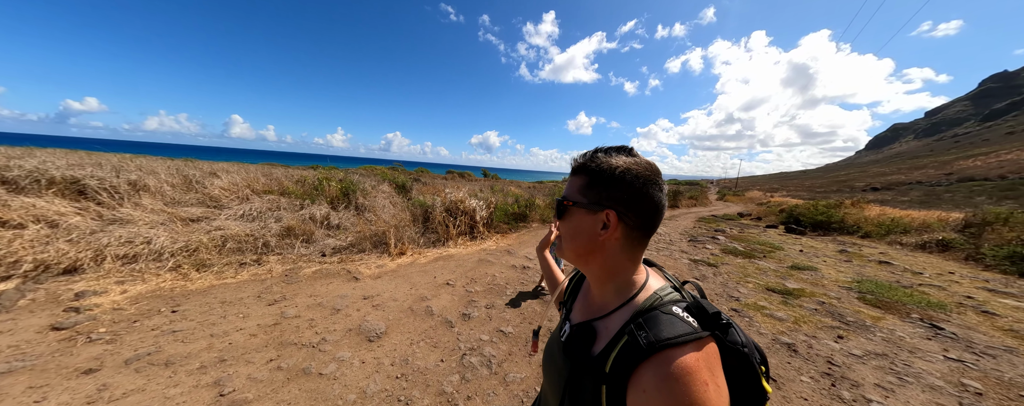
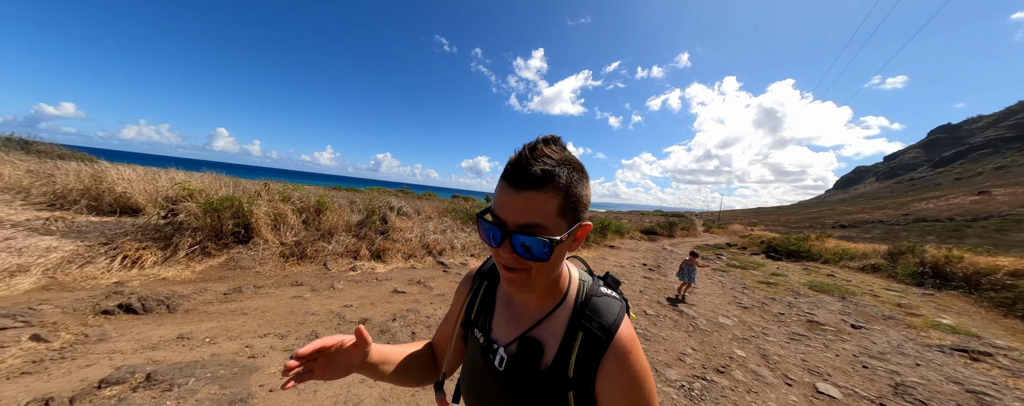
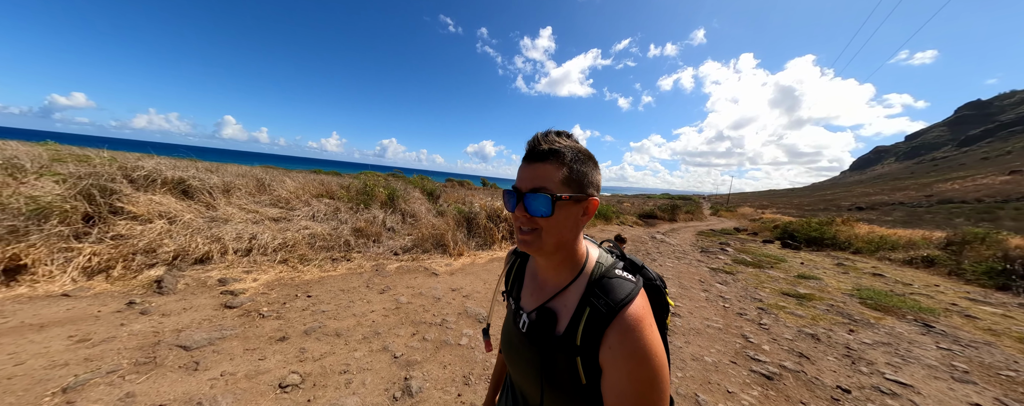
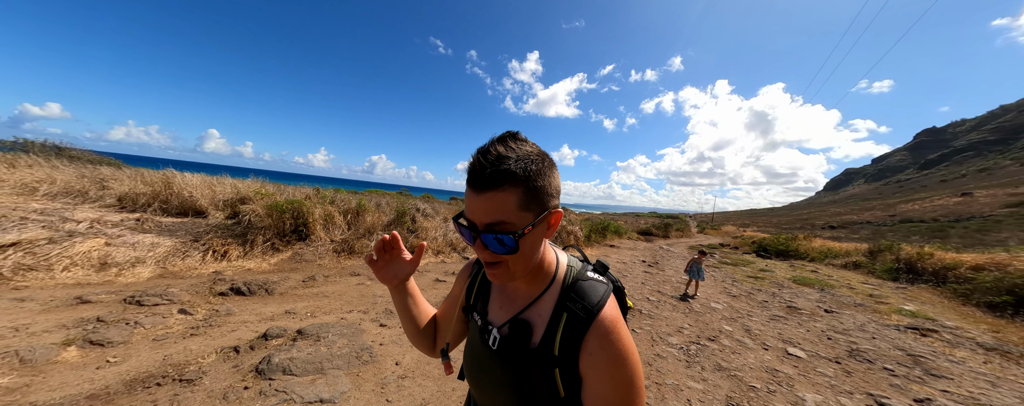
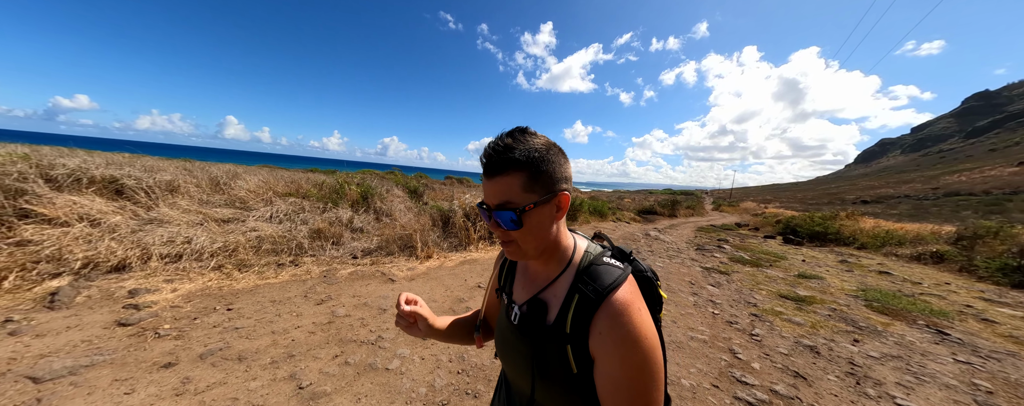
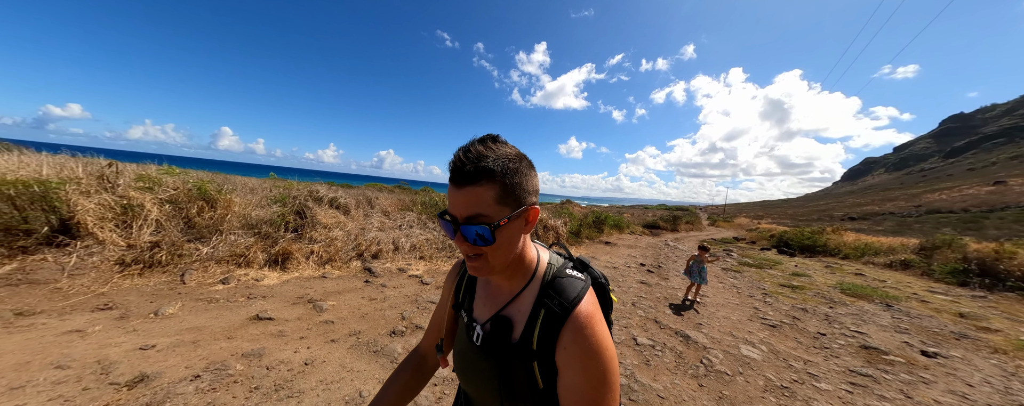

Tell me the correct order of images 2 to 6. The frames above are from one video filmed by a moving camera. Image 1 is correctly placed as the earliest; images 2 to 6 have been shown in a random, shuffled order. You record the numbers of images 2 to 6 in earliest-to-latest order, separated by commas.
5, 3, 6, 2, 4
